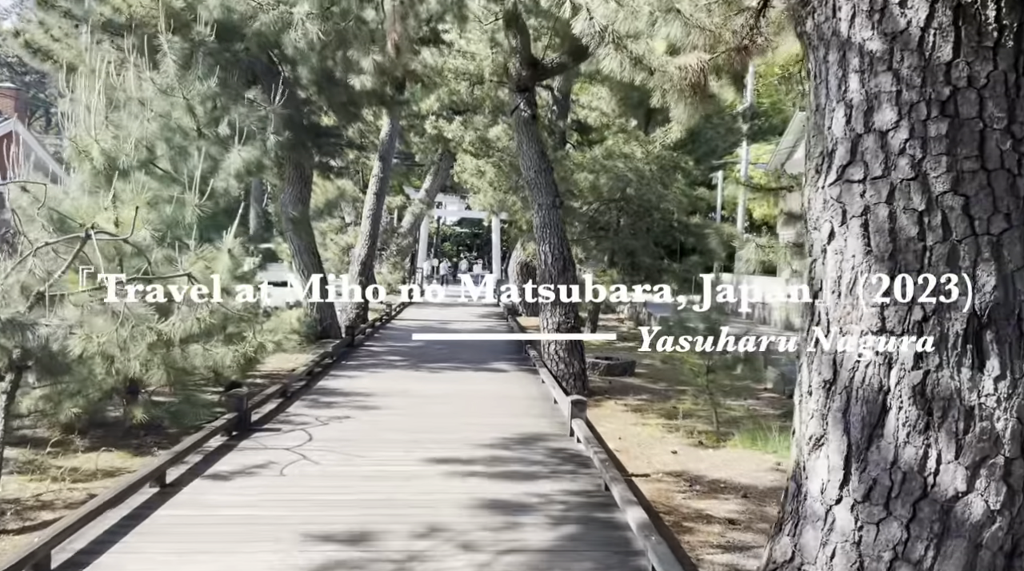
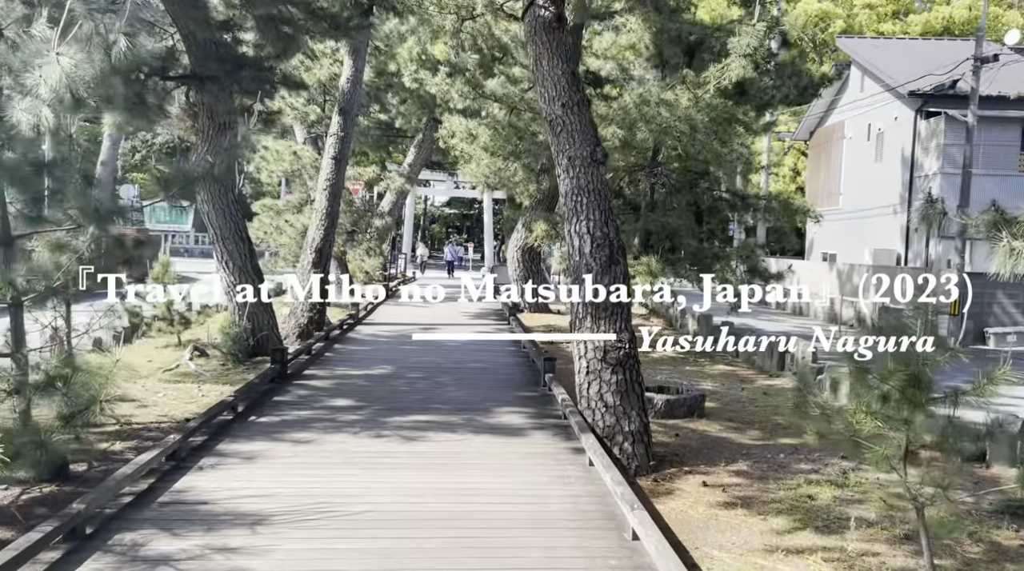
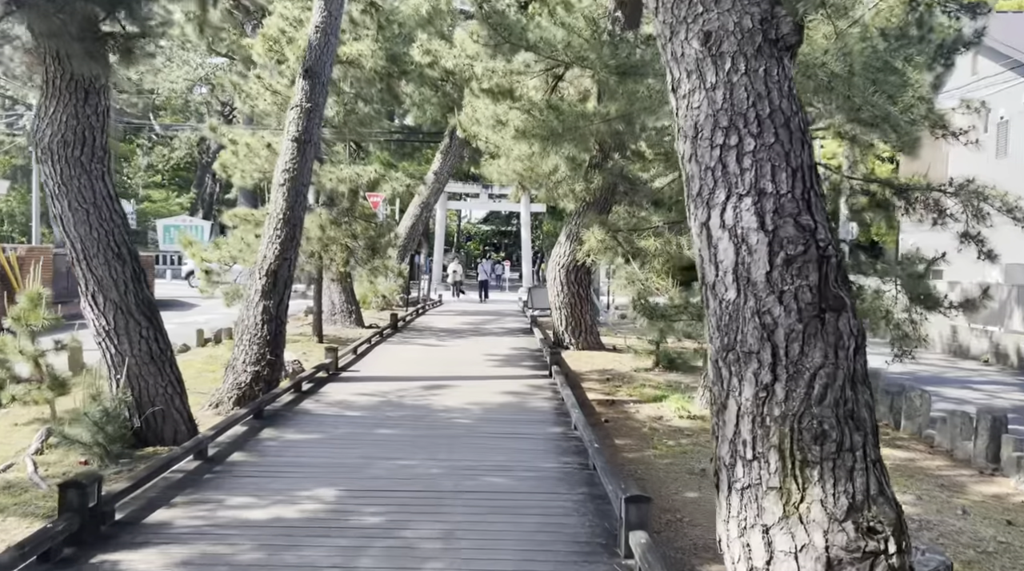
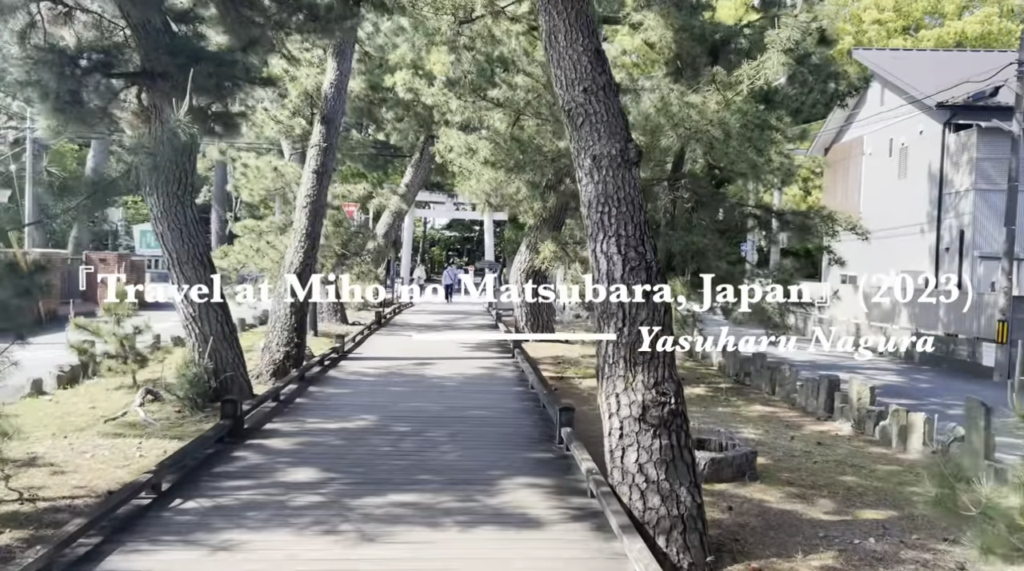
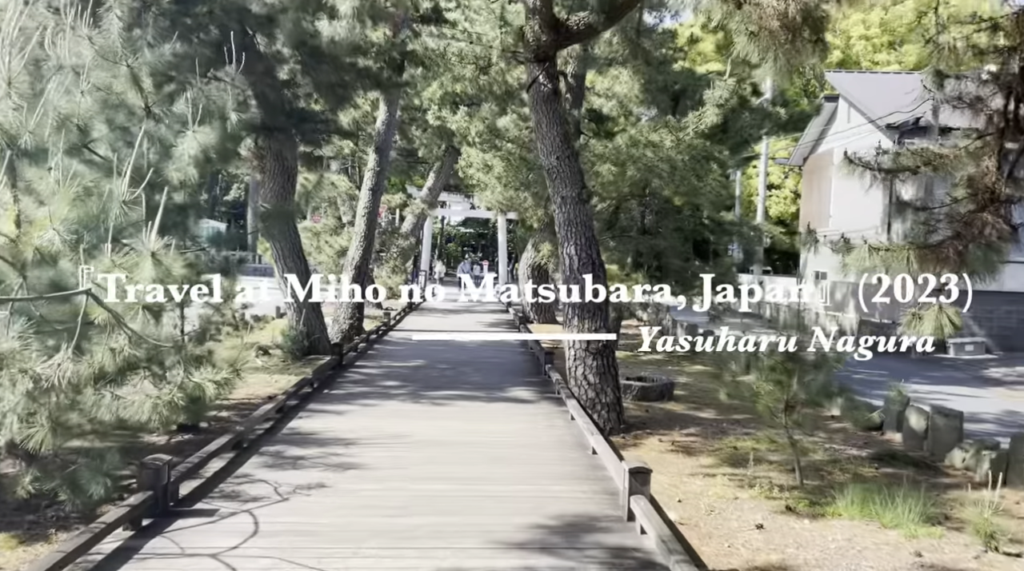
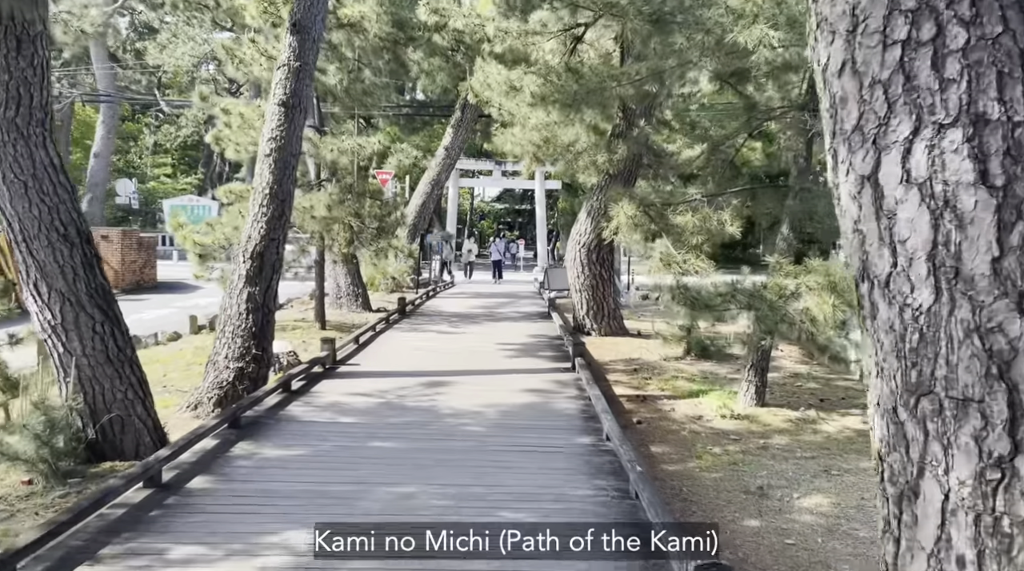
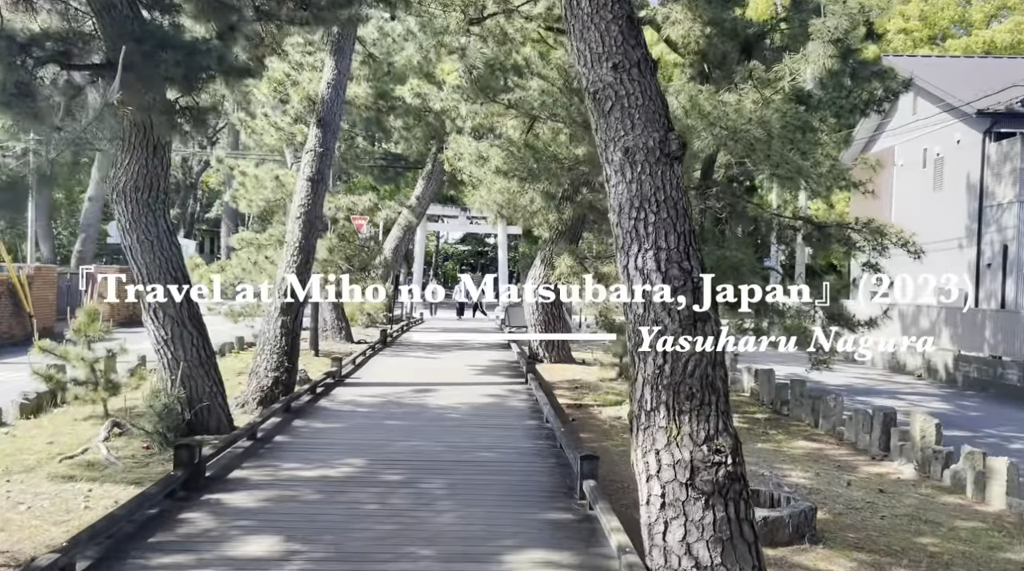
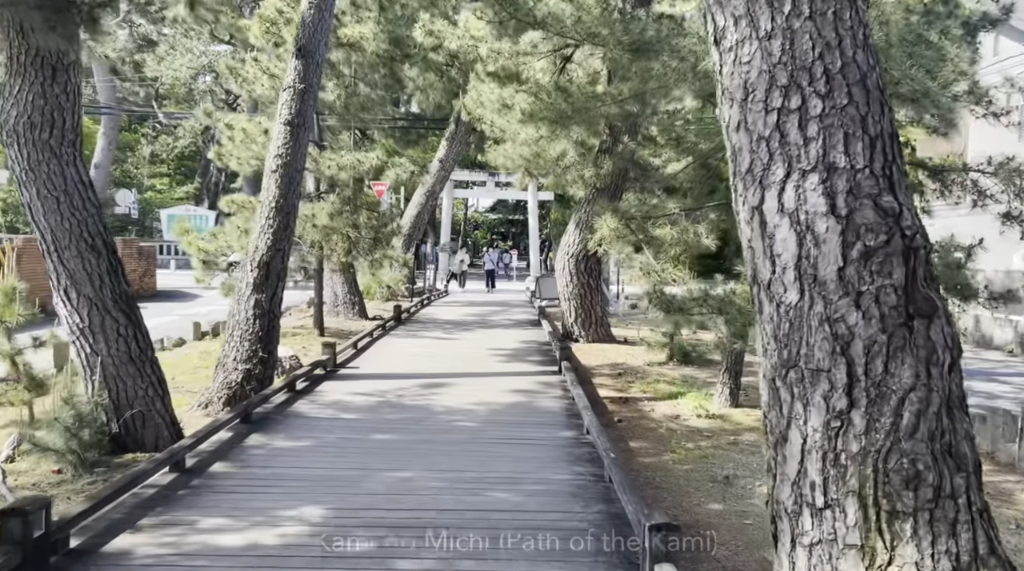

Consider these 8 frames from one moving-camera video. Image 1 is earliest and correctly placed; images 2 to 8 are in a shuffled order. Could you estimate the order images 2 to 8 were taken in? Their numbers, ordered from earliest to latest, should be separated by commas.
5, 2, 4, 7, 3, 8, 6
